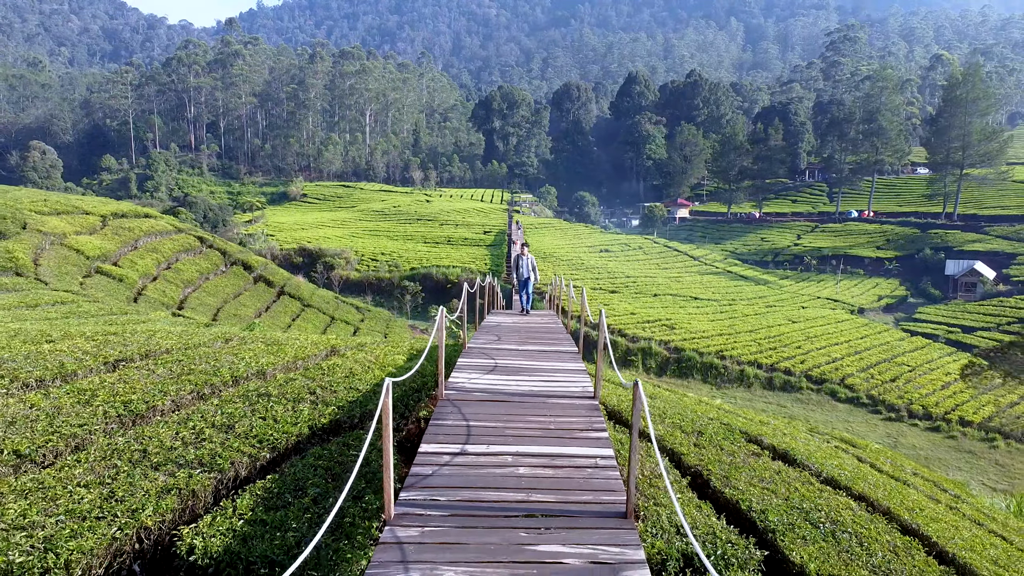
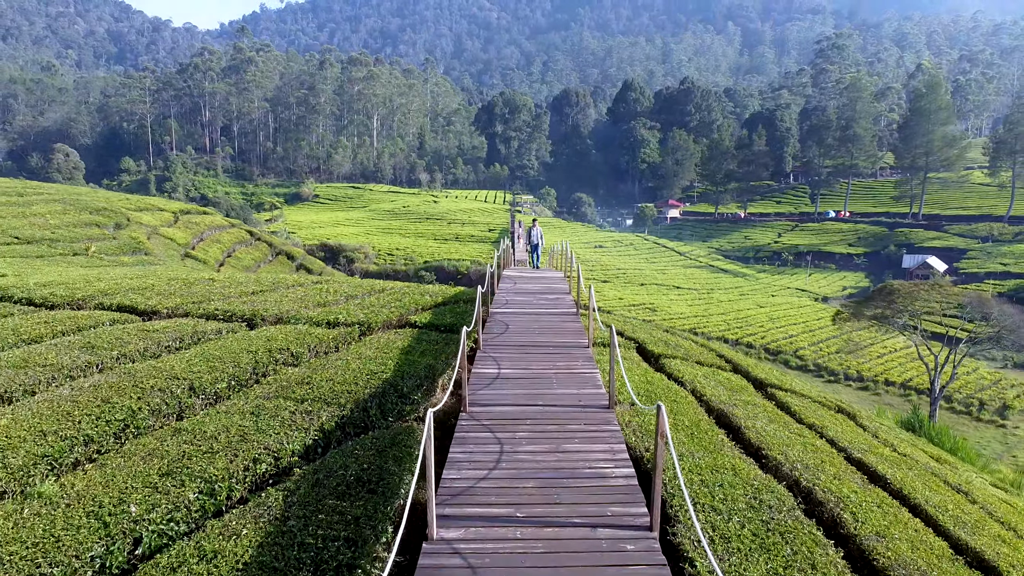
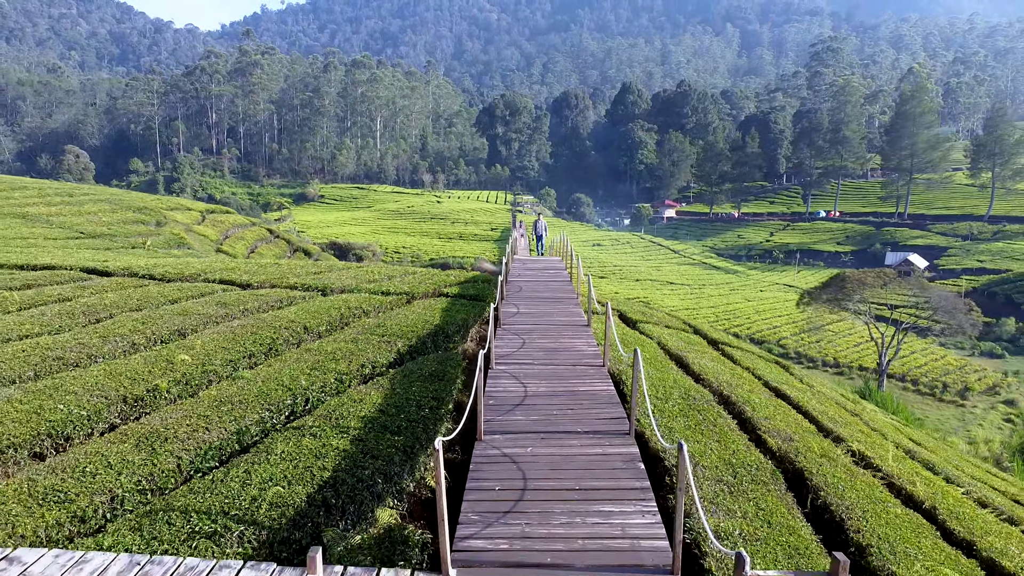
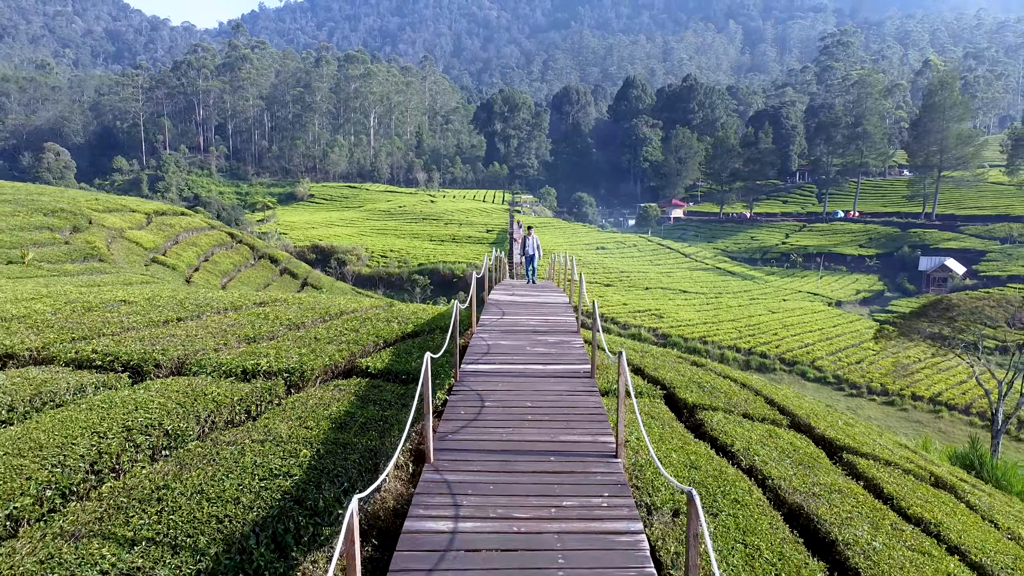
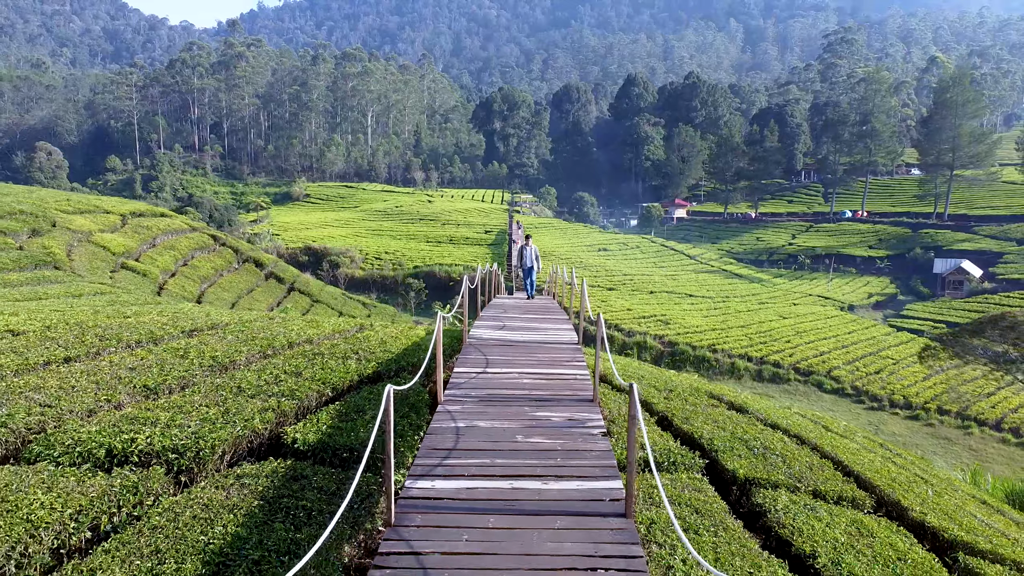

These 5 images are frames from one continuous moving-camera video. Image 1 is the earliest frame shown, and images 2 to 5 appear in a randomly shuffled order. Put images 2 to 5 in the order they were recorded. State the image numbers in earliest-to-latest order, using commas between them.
5, 4, 2, 3
